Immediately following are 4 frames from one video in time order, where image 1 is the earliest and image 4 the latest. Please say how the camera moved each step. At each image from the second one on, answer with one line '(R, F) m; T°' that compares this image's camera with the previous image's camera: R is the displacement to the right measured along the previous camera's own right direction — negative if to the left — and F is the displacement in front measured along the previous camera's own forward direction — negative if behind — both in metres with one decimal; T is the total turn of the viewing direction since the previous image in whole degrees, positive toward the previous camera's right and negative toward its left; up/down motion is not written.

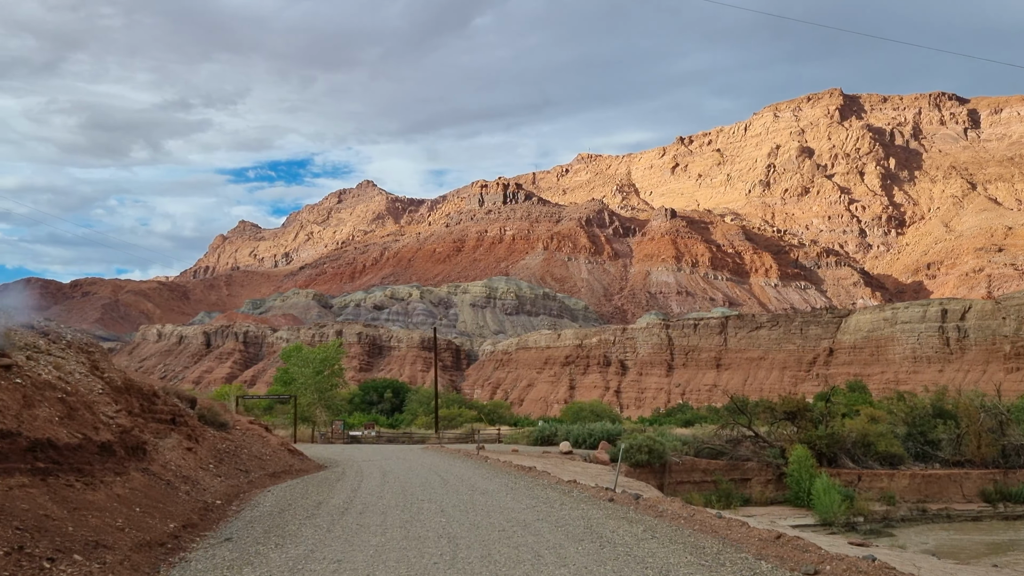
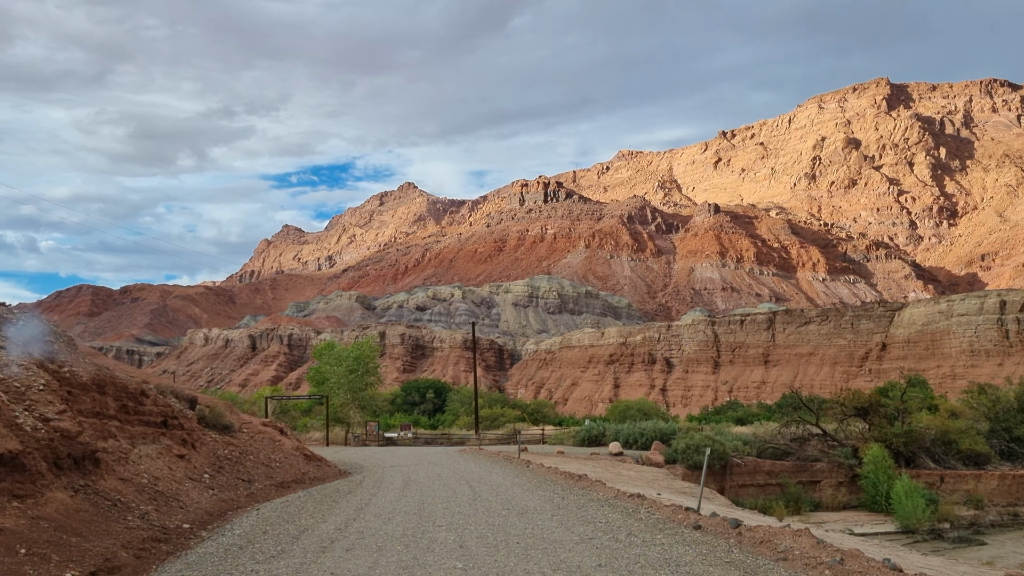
(0.0, +1.0) m; -3°
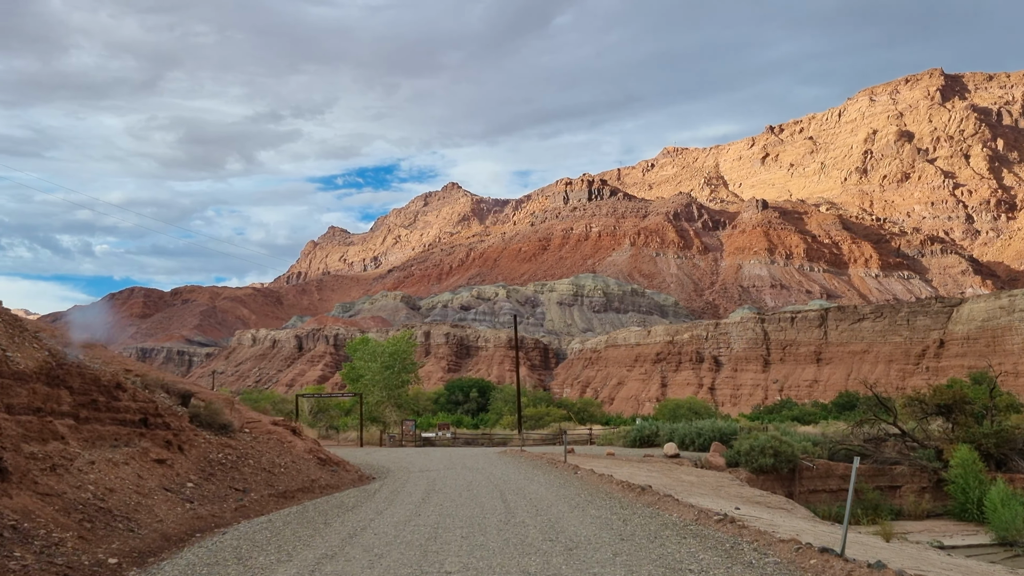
(0.0, +1.0) m; -3°
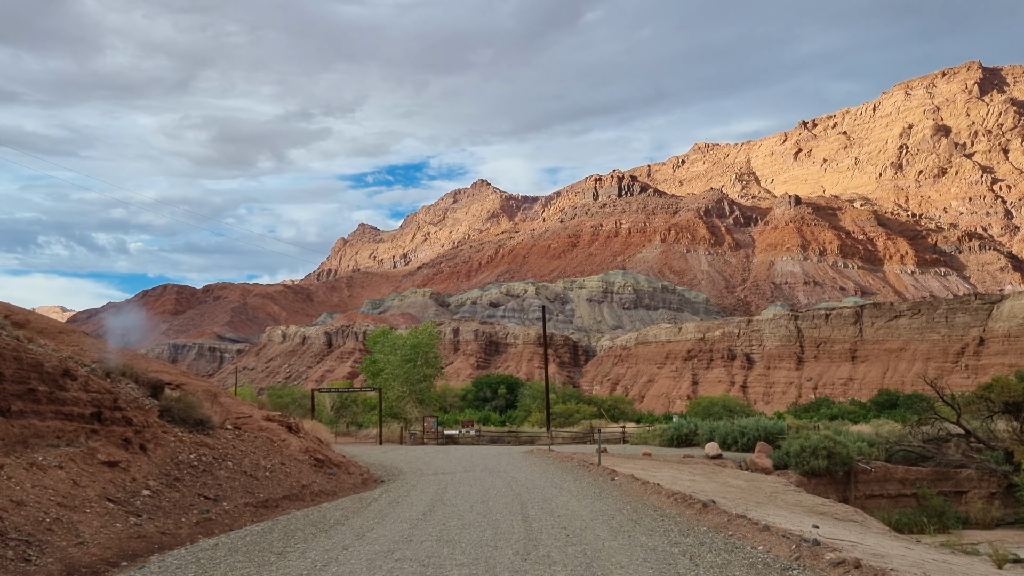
(0.0, +0.8) m; -2°
